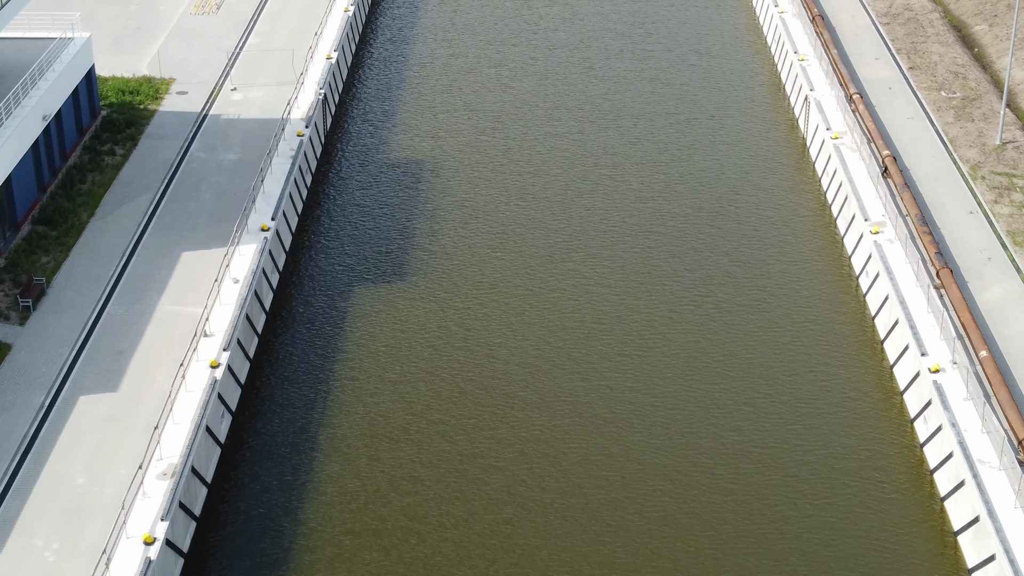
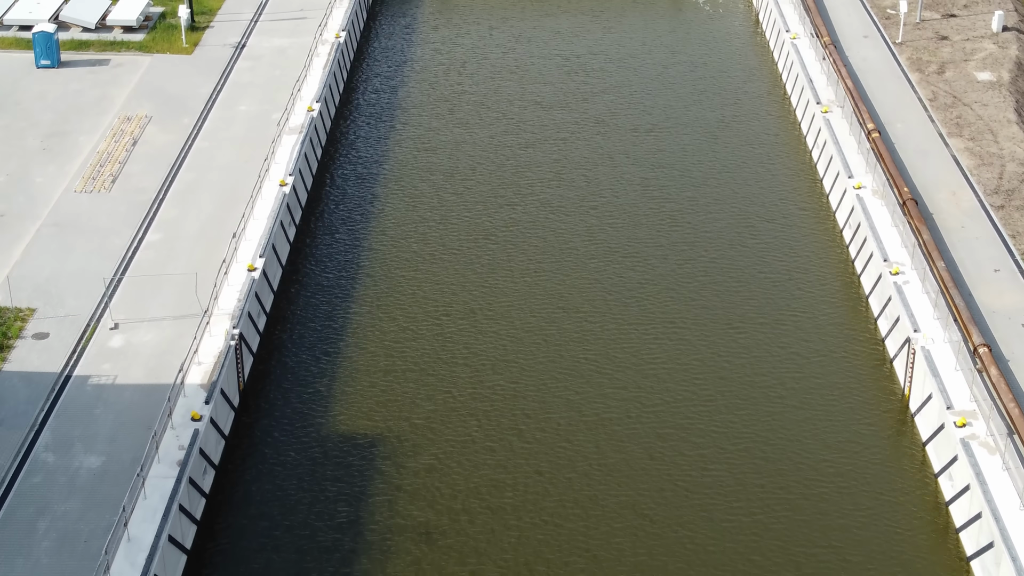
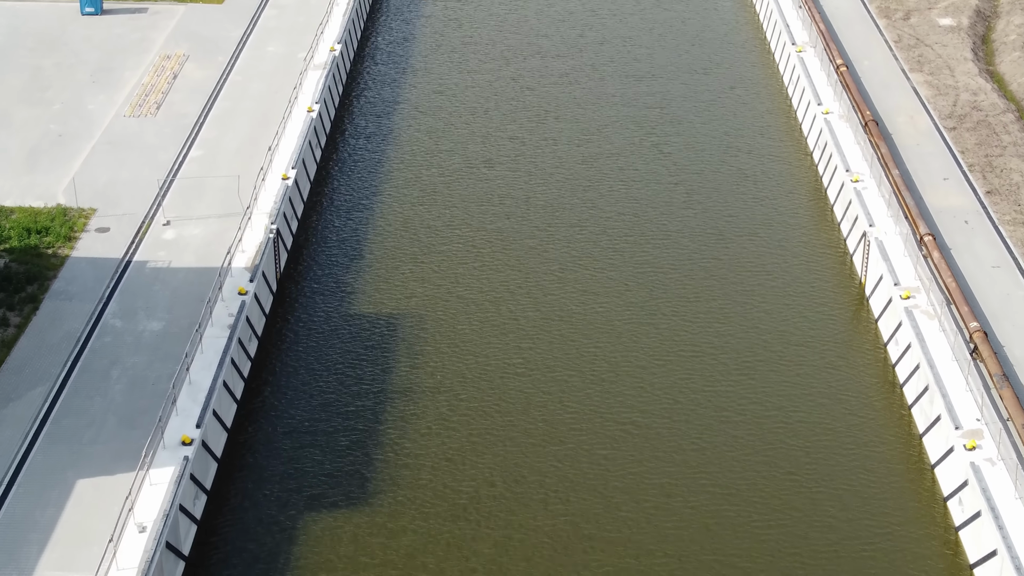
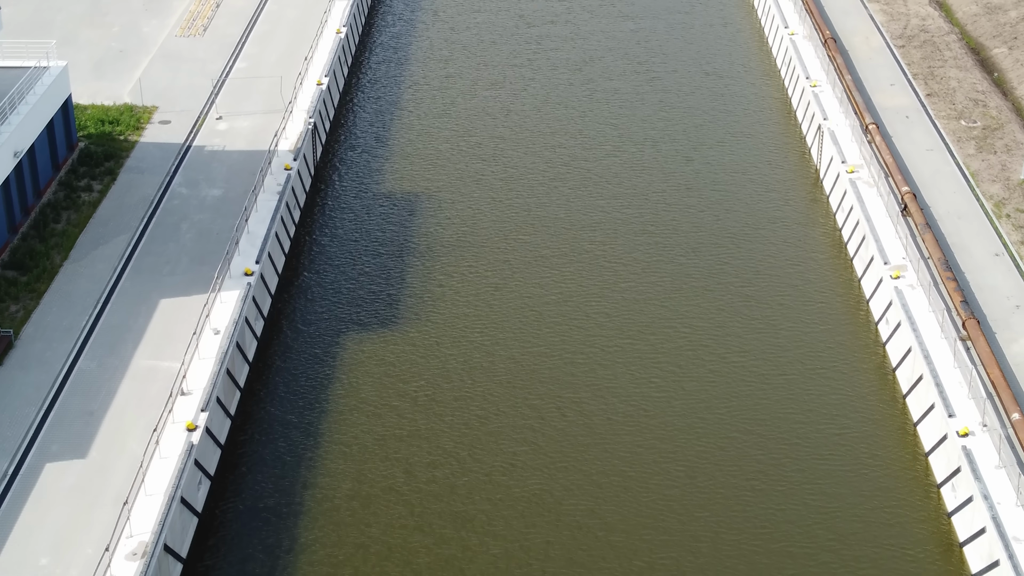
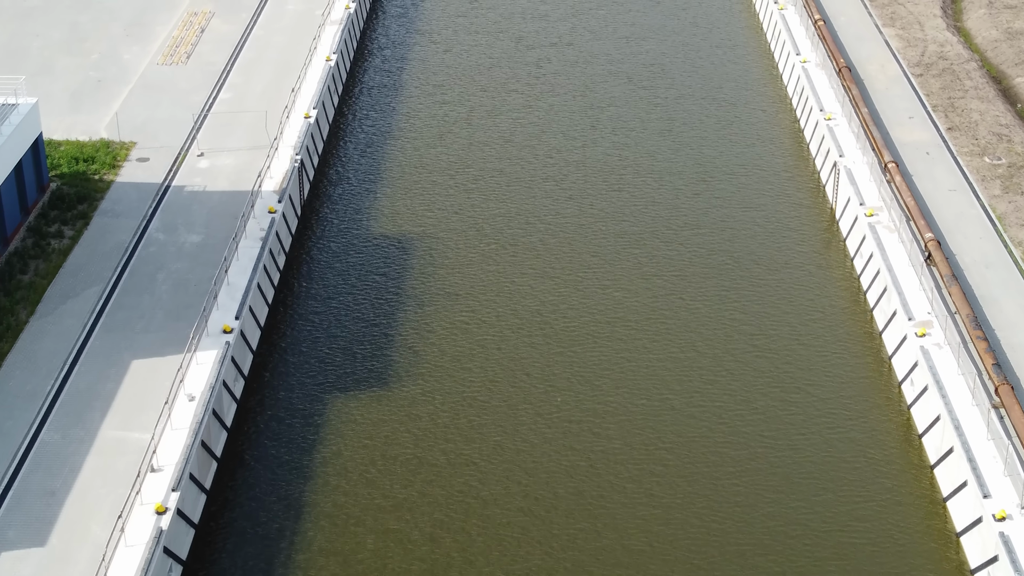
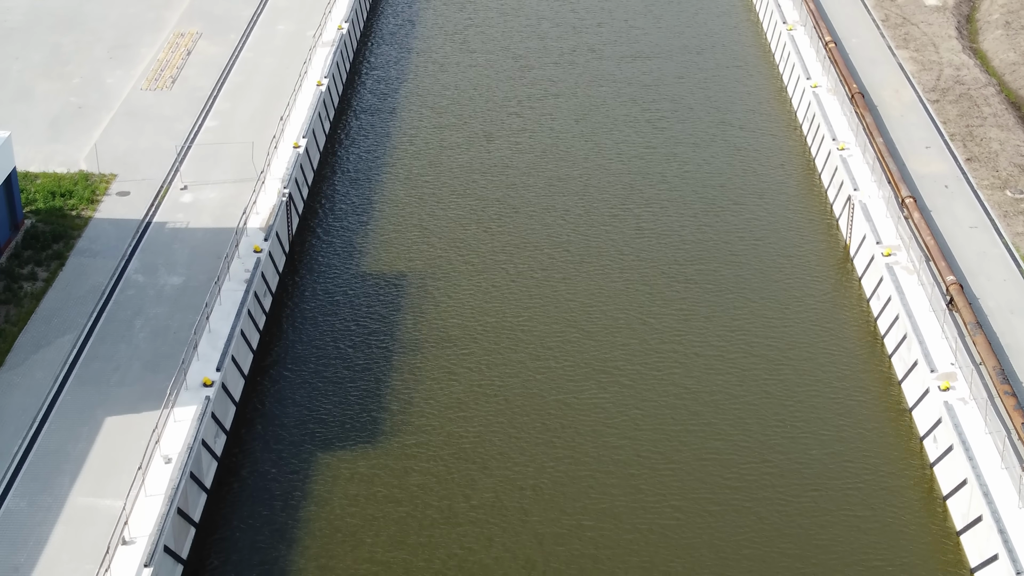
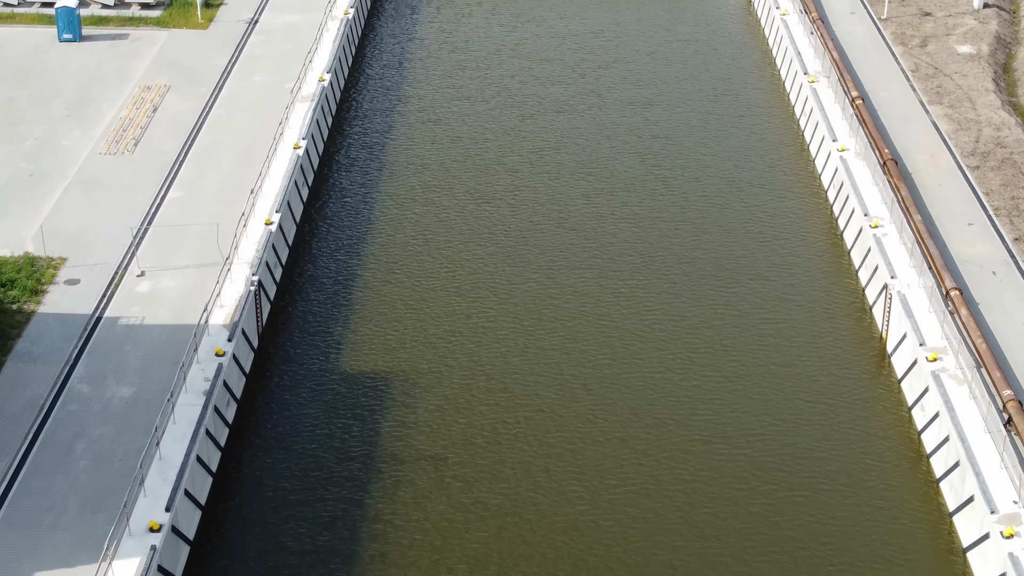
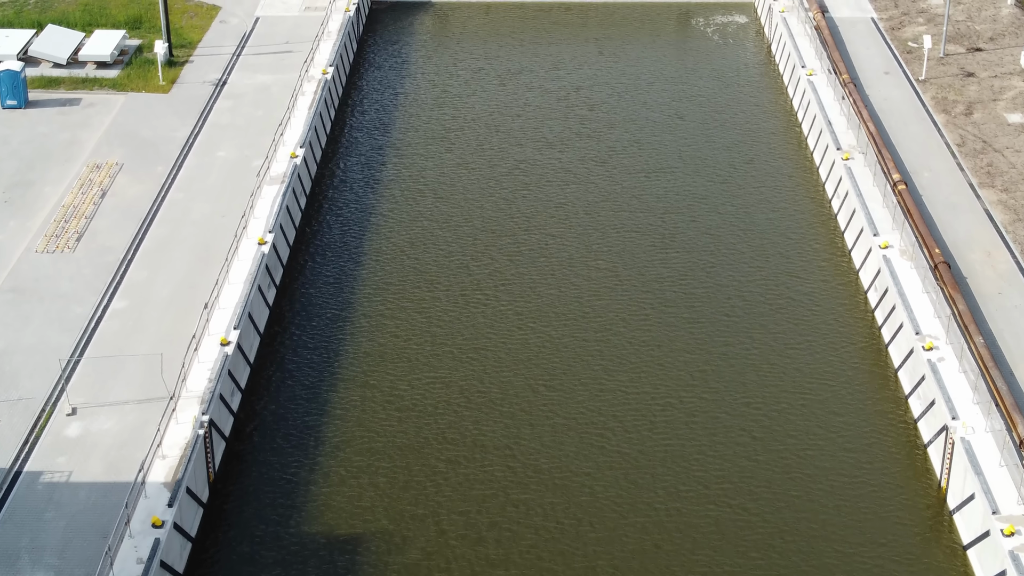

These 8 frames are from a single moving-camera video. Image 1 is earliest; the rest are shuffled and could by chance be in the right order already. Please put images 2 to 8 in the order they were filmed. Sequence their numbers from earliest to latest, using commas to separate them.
4, 5, 6, 3, 7, 2, 8
